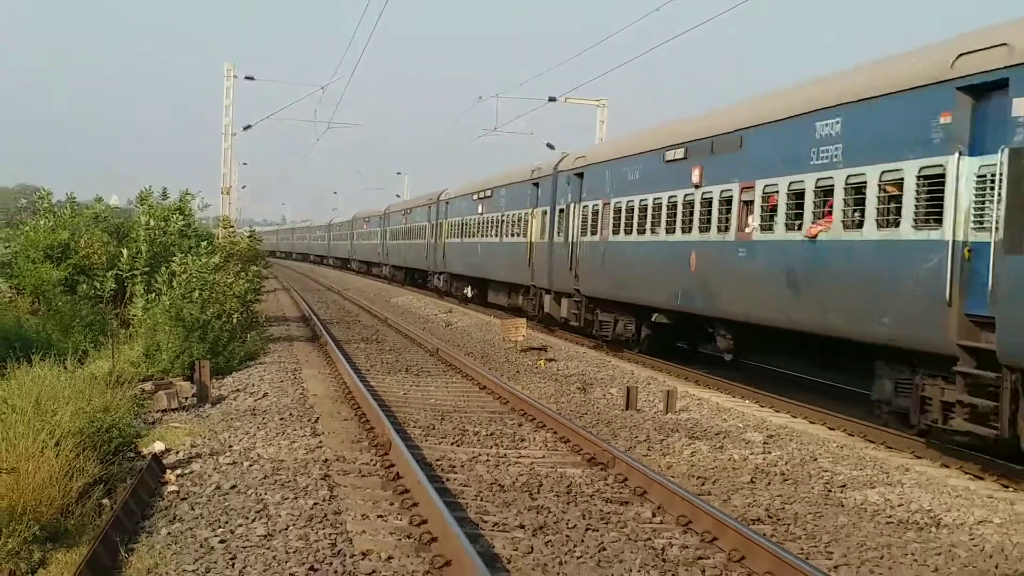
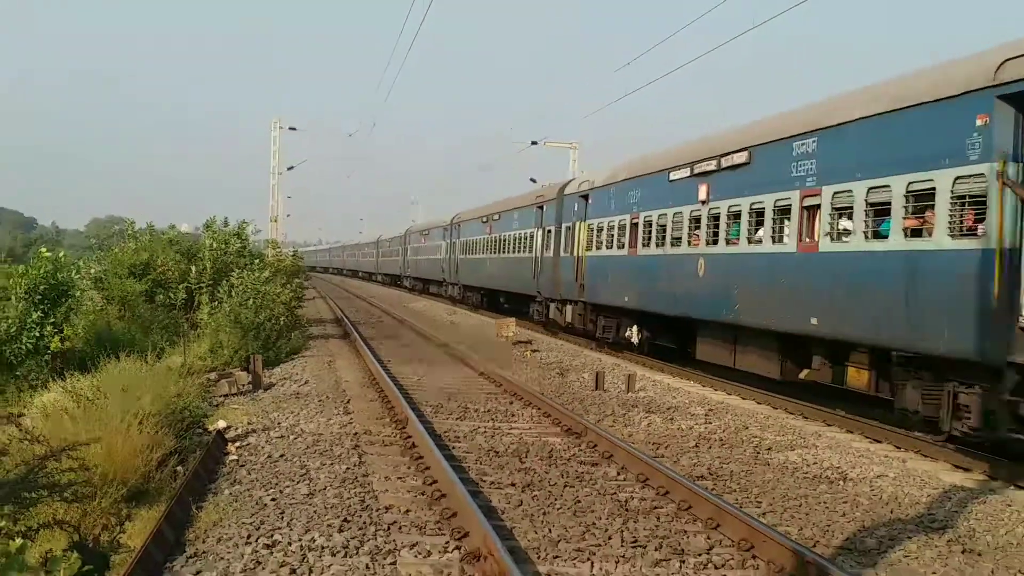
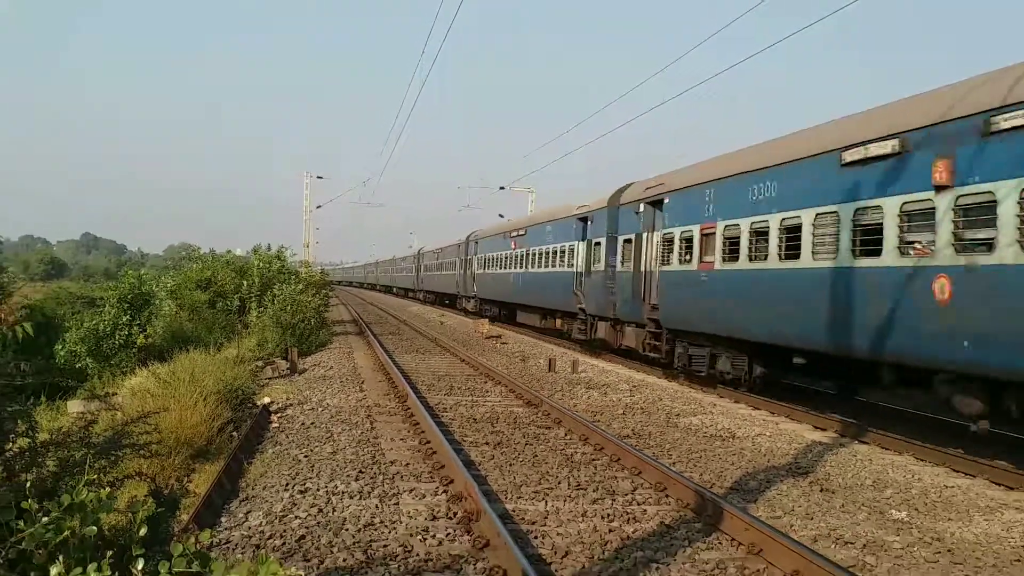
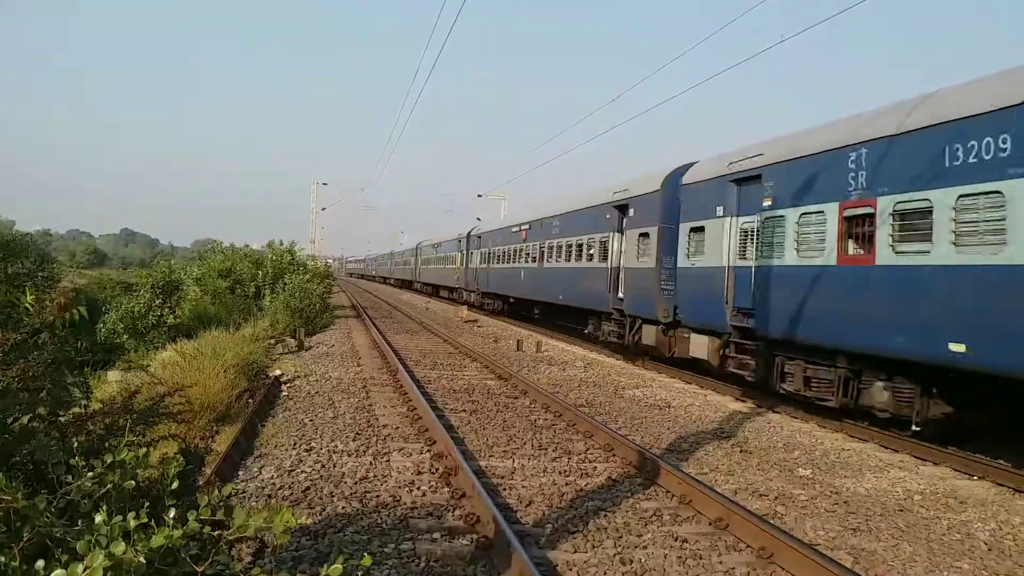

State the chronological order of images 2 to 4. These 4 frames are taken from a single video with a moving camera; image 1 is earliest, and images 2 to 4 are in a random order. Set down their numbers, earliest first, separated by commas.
2, 3, 4
